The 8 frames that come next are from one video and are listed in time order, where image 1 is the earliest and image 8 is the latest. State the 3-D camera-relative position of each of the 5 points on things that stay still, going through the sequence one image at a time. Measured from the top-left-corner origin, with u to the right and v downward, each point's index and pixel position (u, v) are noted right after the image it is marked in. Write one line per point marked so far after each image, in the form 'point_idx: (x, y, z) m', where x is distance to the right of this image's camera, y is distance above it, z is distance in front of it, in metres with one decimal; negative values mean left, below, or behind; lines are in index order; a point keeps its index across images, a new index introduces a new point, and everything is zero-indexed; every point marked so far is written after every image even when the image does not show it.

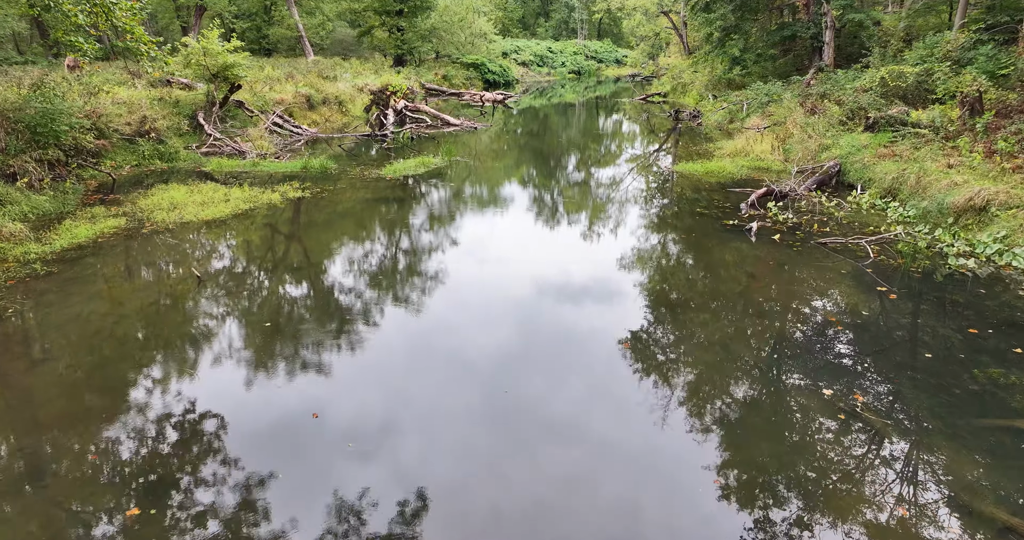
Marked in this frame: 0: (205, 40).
0: (-5.5, +4.1, +12.8) m
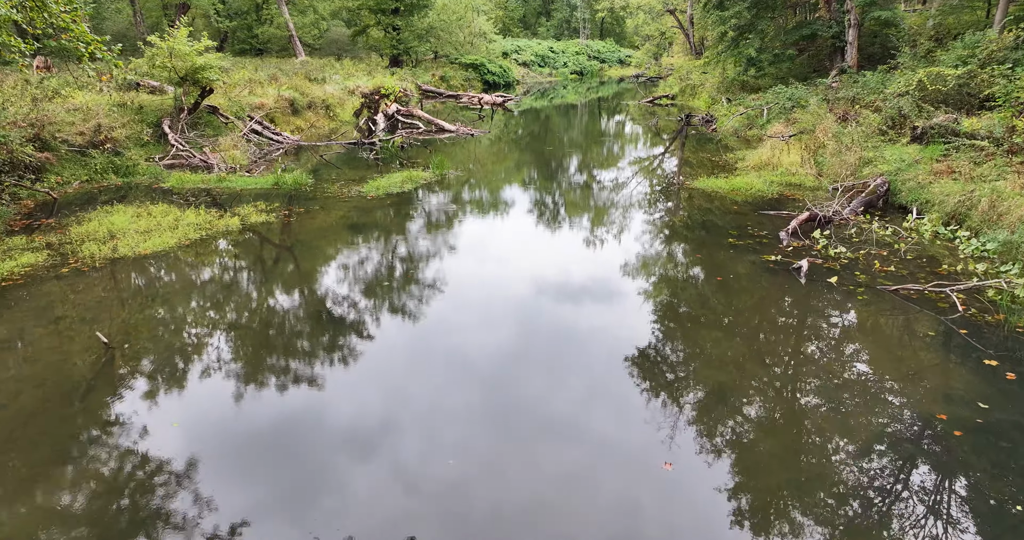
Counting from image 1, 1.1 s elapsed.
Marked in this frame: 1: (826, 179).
0: (-5.5, +3.7, +11.5) m
1: (+4.4, +1.2, +9.8) m
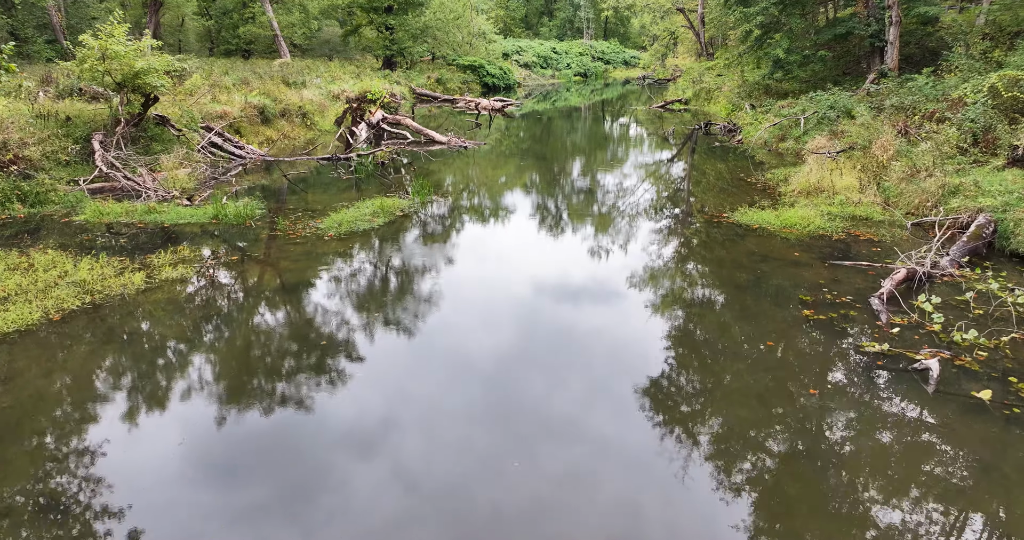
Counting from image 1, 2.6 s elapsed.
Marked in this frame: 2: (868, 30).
0: (-5.5, +3.1, +9.6) m
1: (+4.3, +0.6, +7.9) m
2: (+7.7, +5.2, +15.5) m
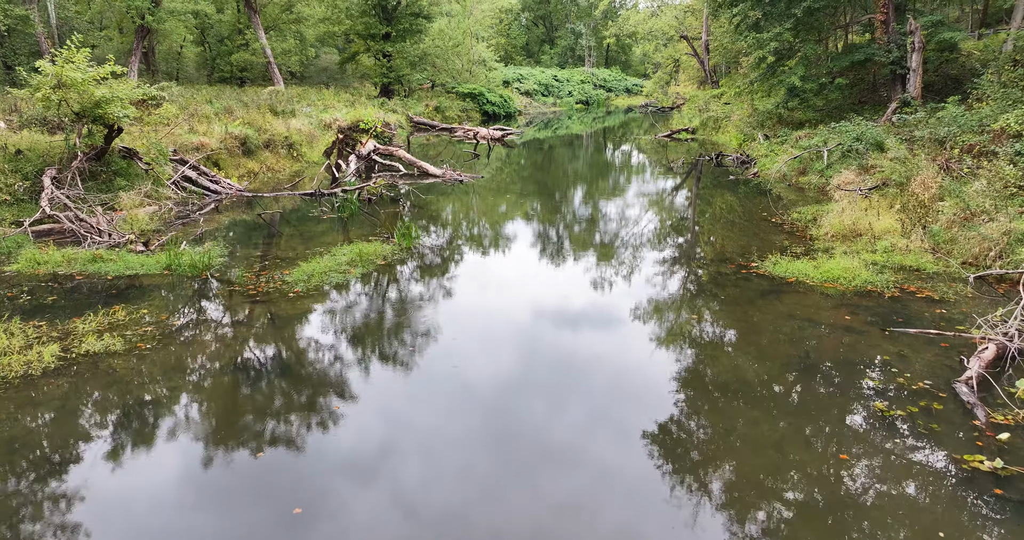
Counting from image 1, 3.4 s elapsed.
0: (-5.5, +2.5, +8.7) m
1: (+4.3, 0.0, +6.8) m
2: (+7.7, +4.4, +14.6) m
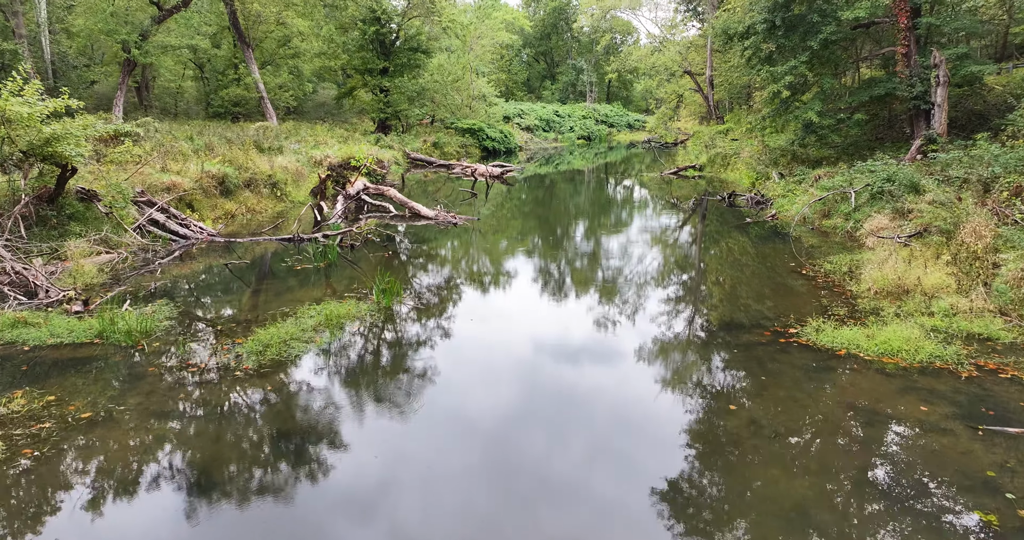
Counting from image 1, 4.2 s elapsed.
0: (-5.6, +1.9, +7.8) m
1: (+4.2, -0.5, +5.7) m
2: (+7.7, +3.4, +13.7) m
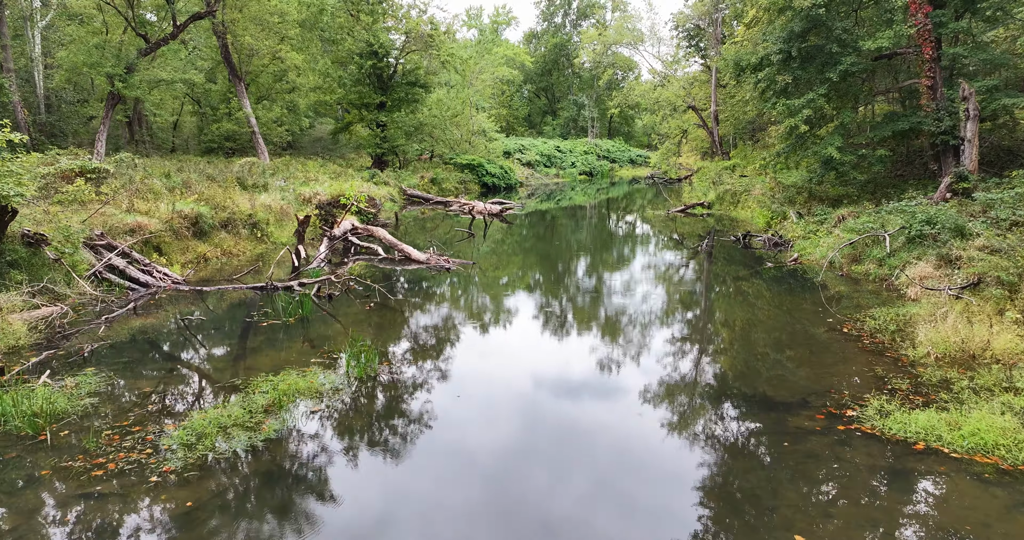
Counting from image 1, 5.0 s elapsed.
0: (-5.6, +1.3, +6.8) m
1: (+4.2, -1.0, +4.6) m
2: (+7.7, +2.6, +12.8) m
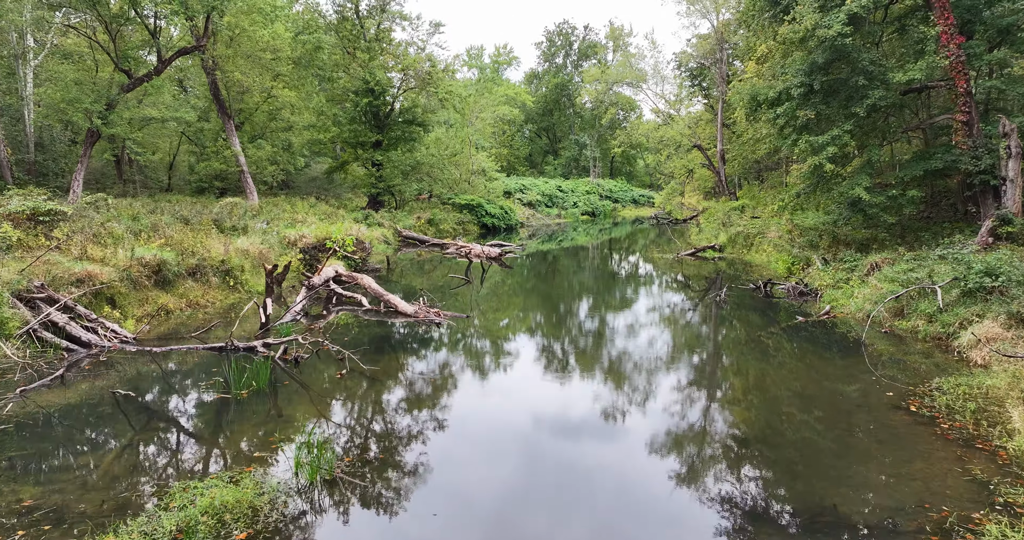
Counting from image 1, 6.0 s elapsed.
0: (-5.6, +0.8, +5.7) m
1: (+4.2, -1.4, +3.4) m
2: (+7.7, +1.7, +11.7) m
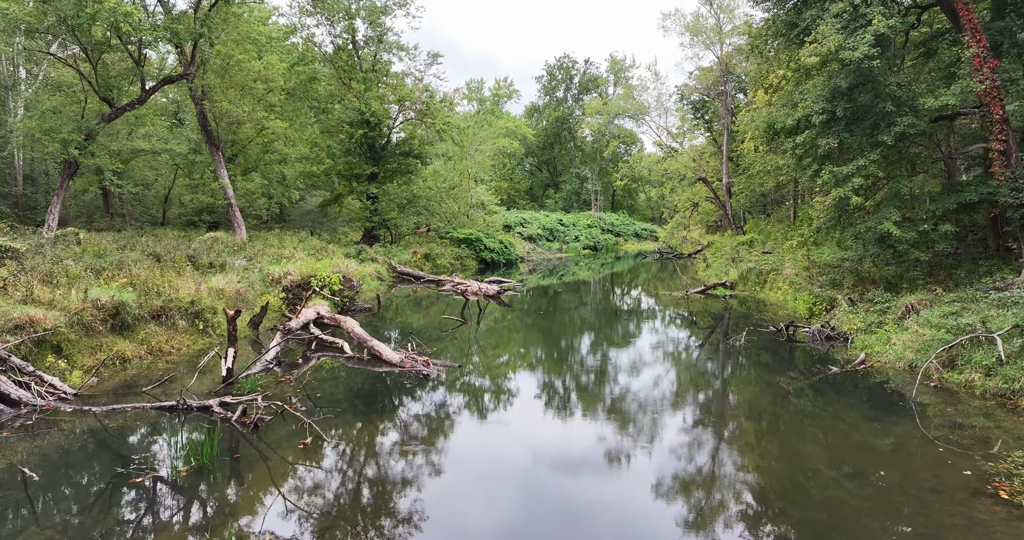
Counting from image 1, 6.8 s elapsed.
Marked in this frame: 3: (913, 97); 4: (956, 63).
0: (-5.6, +0.5, +4.6) m
1: (+4.1, -1.6, +2.2) m
2: (+7.6, +1.1, +10.7) m
3: (+6.3, +2.7, +11.3) m
4: (+7.1, +3.3, +11.4) m
